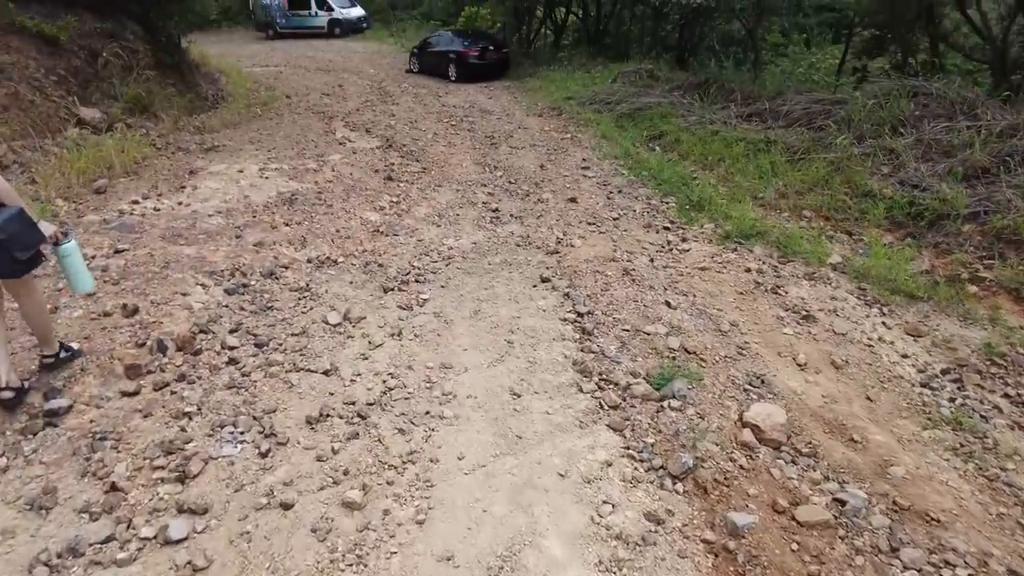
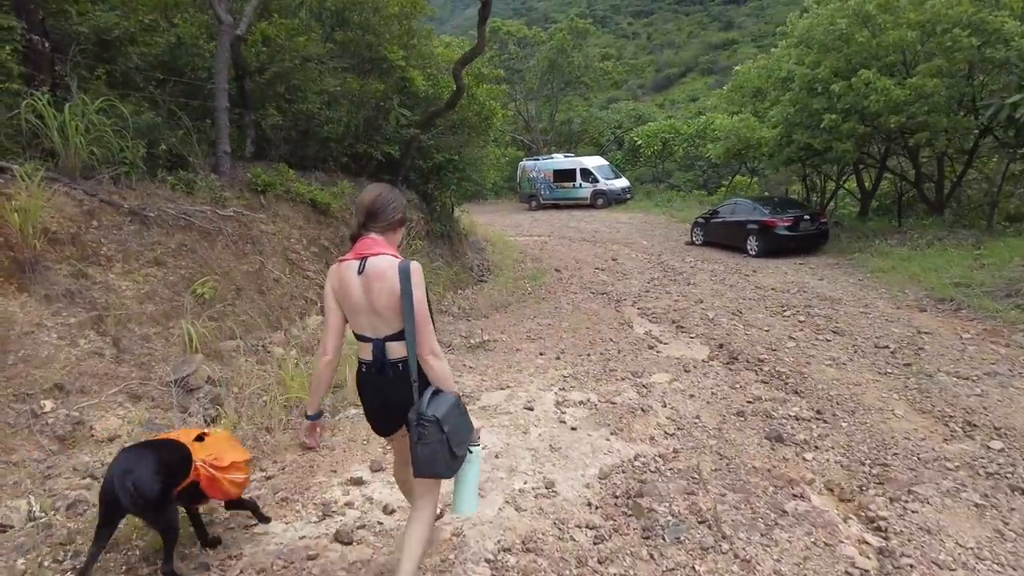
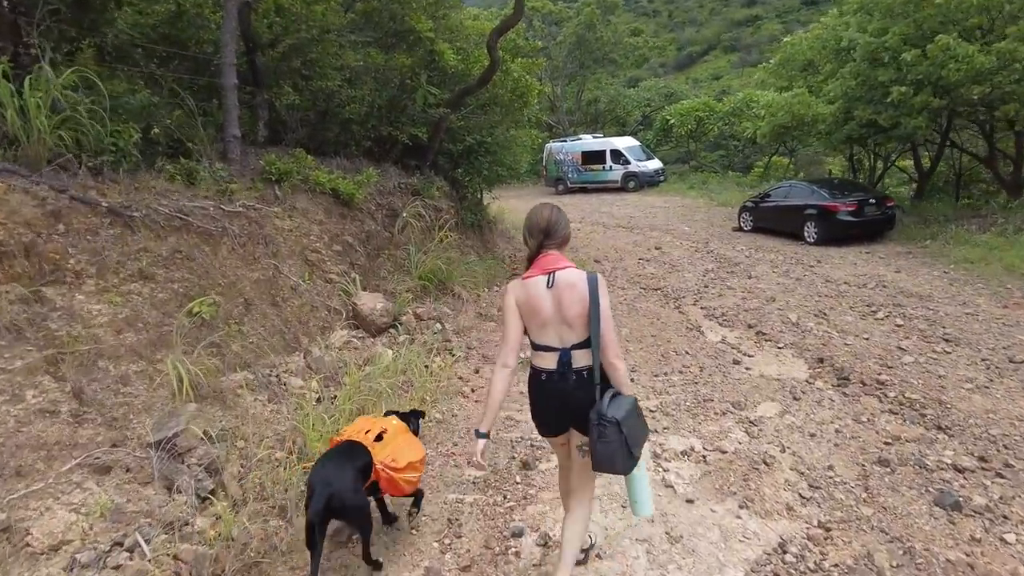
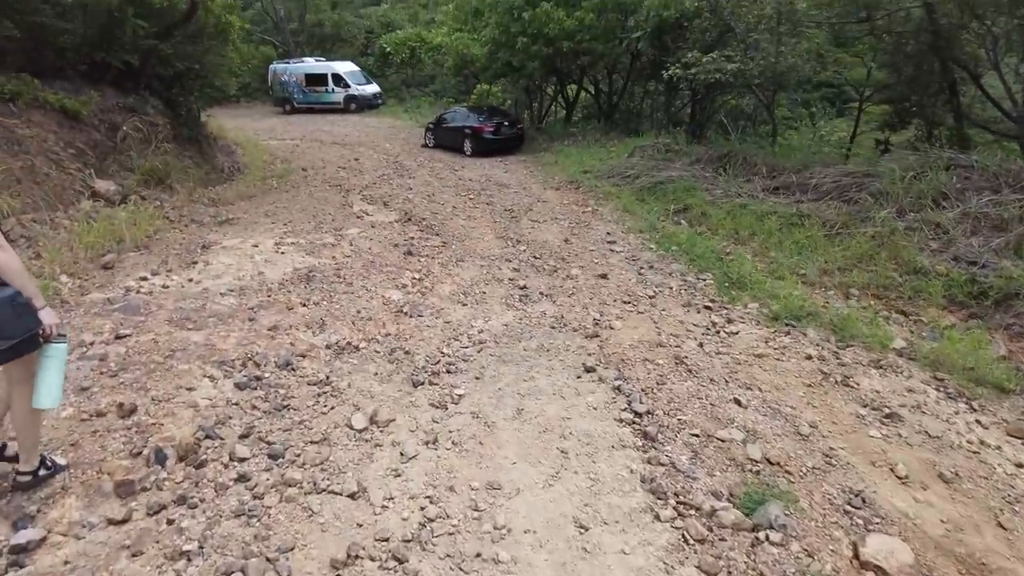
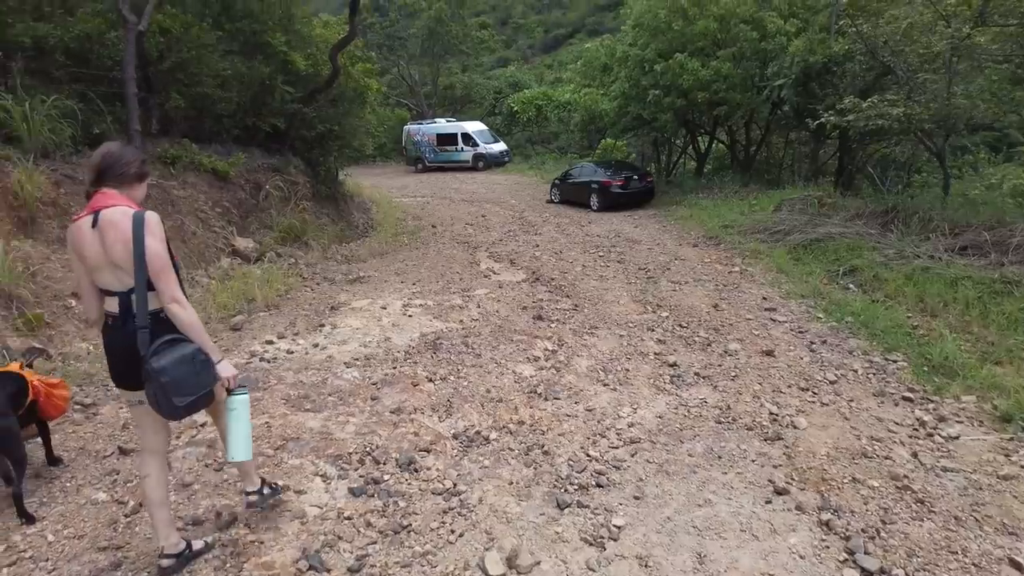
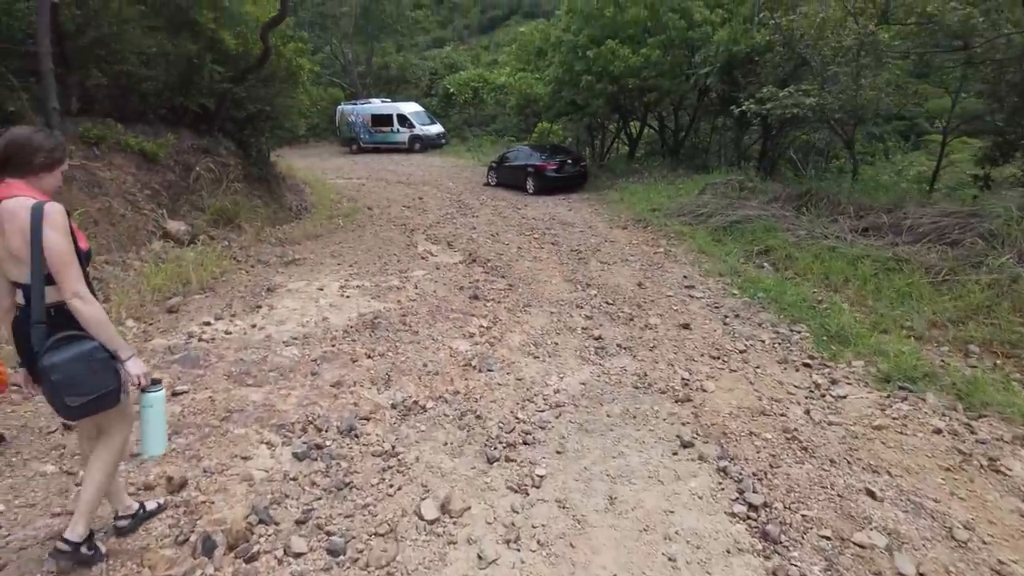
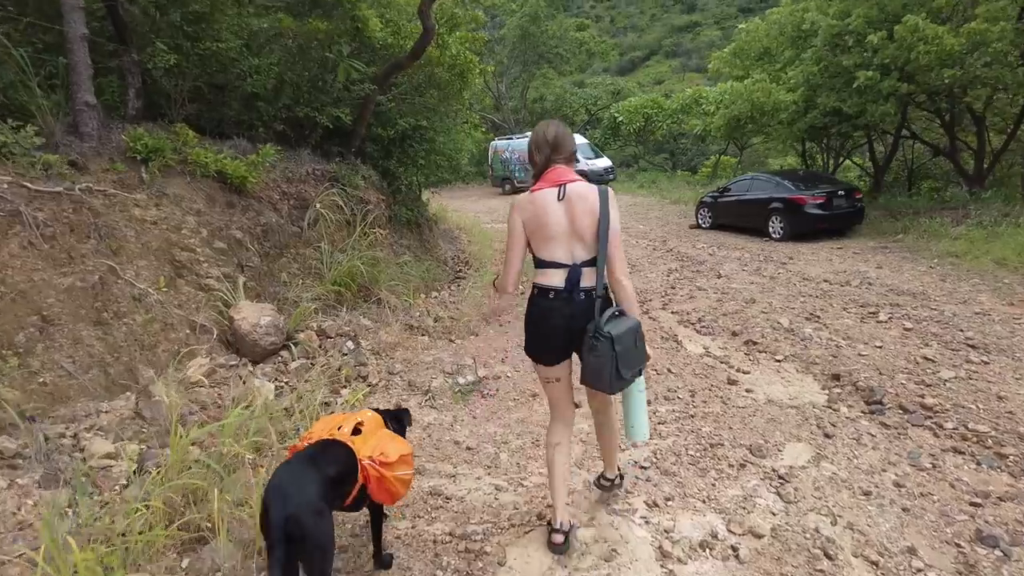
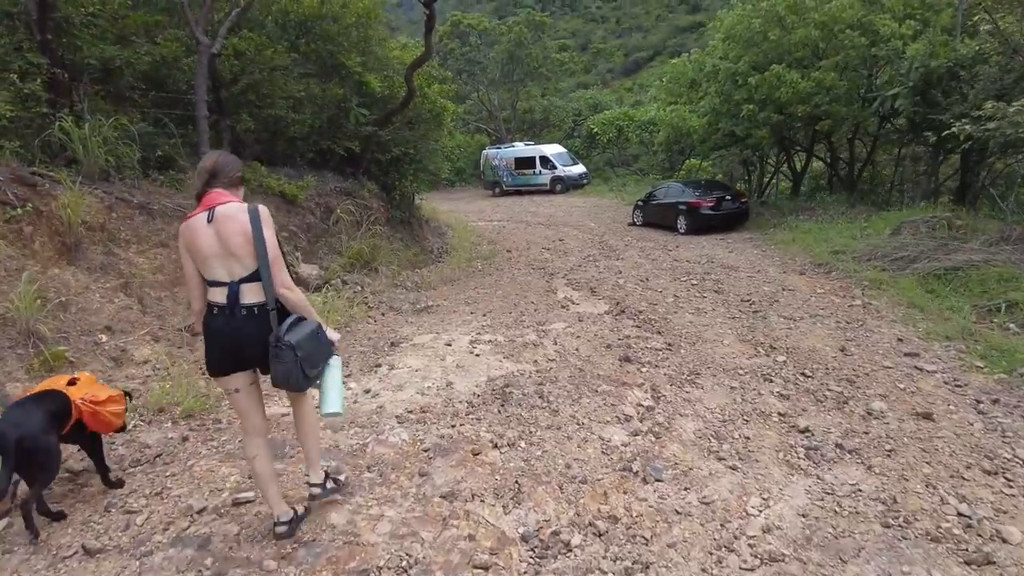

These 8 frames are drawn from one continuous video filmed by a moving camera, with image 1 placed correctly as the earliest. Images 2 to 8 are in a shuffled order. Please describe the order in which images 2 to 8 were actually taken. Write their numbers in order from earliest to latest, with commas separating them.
4, 6, 5, 8, 2, 3, 7
